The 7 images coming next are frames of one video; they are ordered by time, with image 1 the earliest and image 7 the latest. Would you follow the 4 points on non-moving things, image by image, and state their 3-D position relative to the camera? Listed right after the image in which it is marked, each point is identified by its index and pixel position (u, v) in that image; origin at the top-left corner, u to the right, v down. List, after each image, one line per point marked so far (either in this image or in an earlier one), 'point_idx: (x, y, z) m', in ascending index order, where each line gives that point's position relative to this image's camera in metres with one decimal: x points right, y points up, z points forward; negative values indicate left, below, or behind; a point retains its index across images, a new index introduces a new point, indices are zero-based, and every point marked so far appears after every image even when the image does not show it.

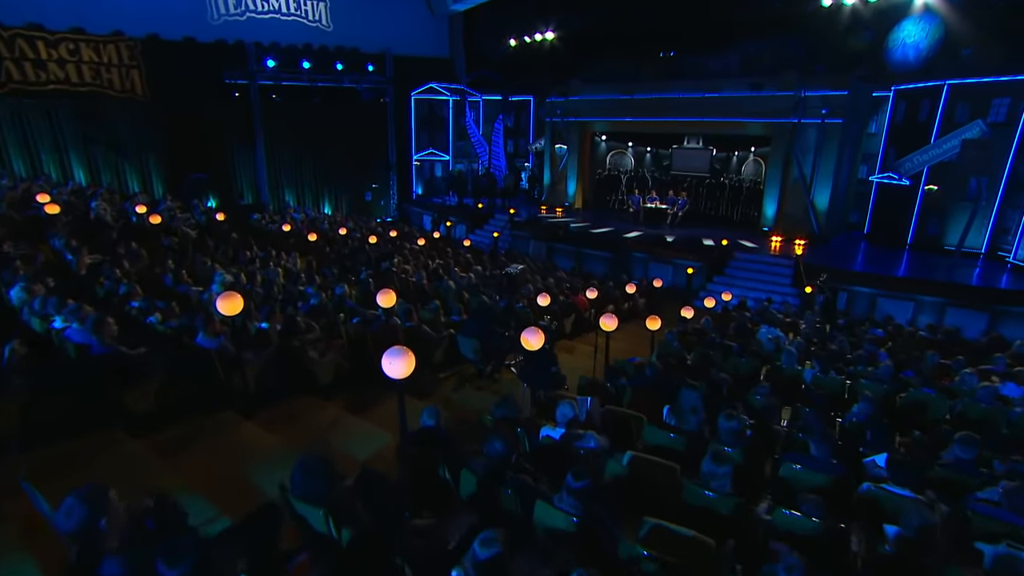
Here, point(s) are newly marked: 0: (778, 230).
0: (+8.4, +1.7, +19.6) m
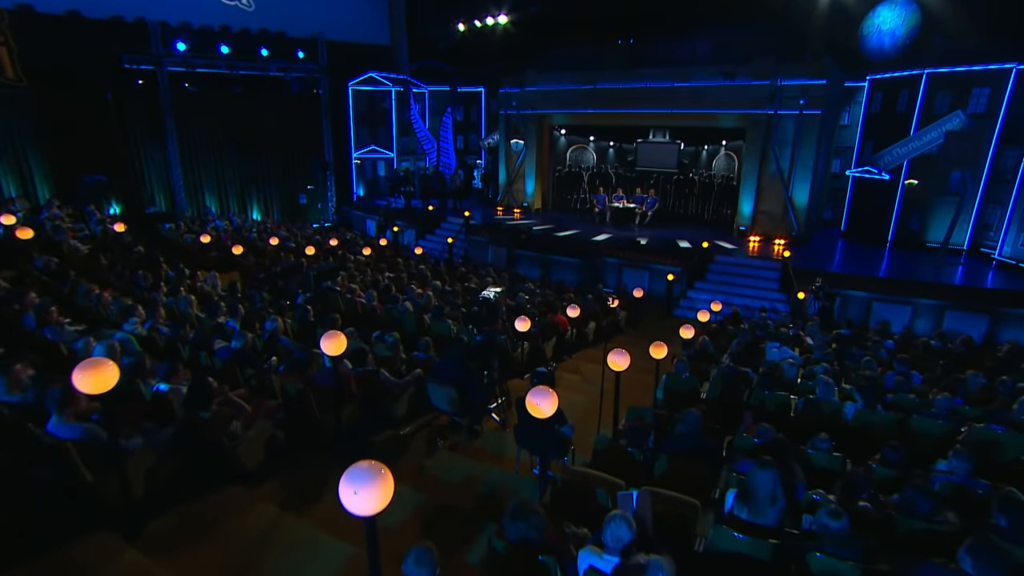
0: (+7.1, +1.6, +18.3) m
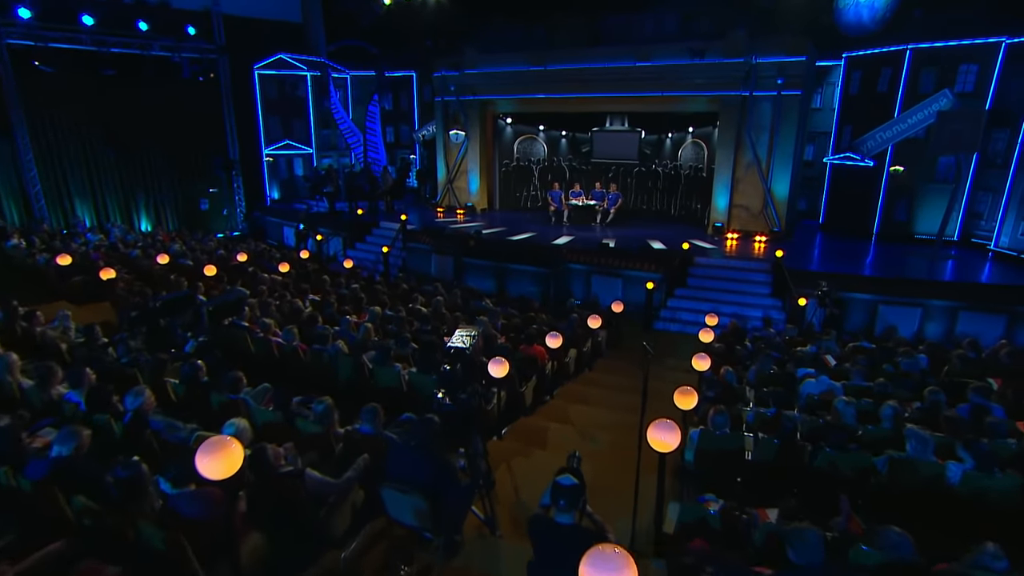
0: (+5.8, +1.6, +16.4) m
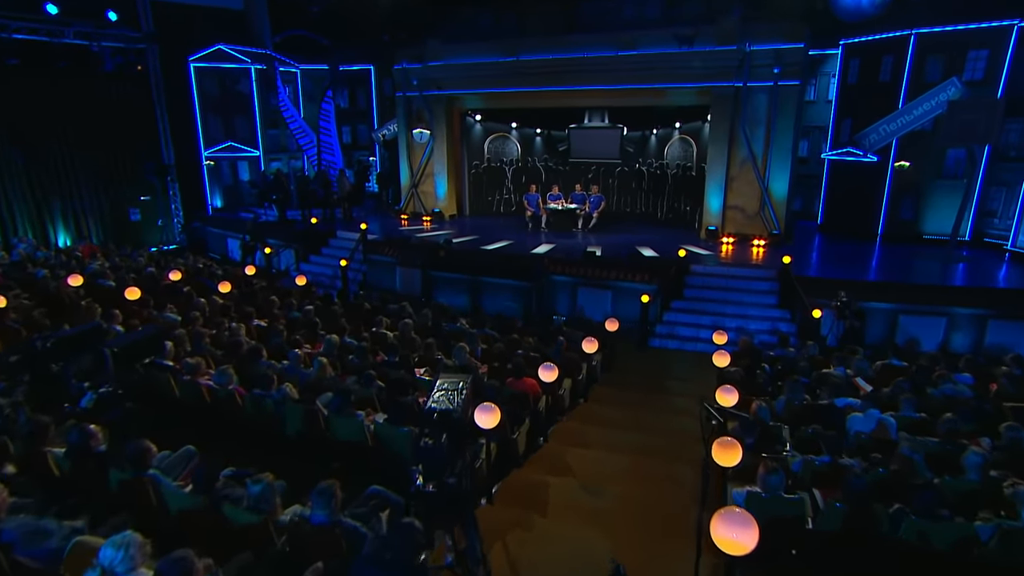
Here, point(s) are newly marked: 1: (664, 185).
0: (+5.1, +1.3, +15.1) m
1: (+4.1, +2.8, +17.1) m
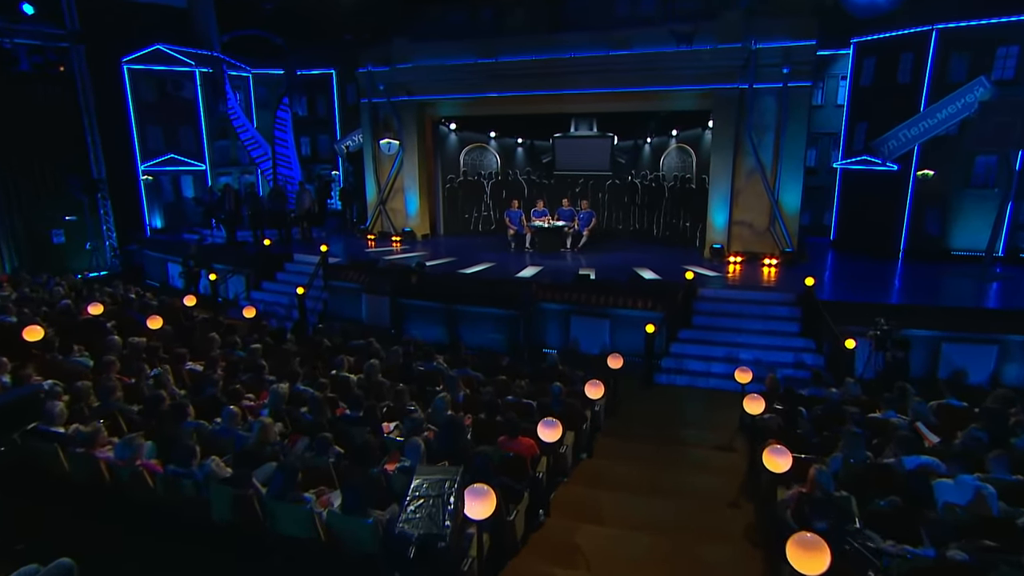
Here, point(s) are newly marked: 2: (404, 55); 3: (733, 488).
0: (+4.7, +0.8, +13.6) m
1: (+3.6, +2.2, +15.6) m
2: (-2.7, +5.6, +15.3) m
3: (+2.8, -2.5, +8.0) m
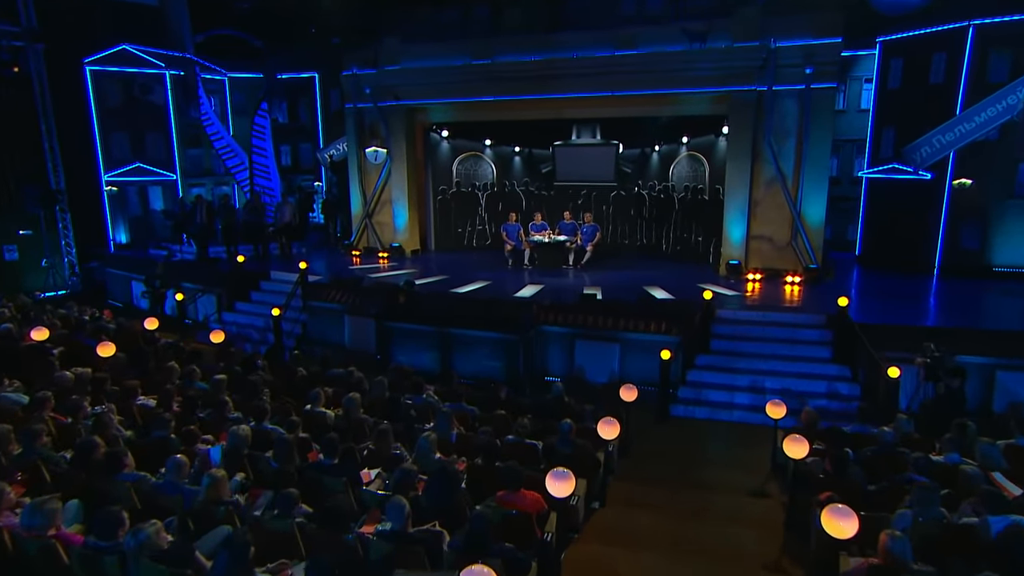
0: (+4.7, +0.4, +12.4) m
1: (+3.5, +1.7, +14.5) m
2: (-2.7, +5.2, +14.2) m
3: (+2.8, -2.8, +6.8) m
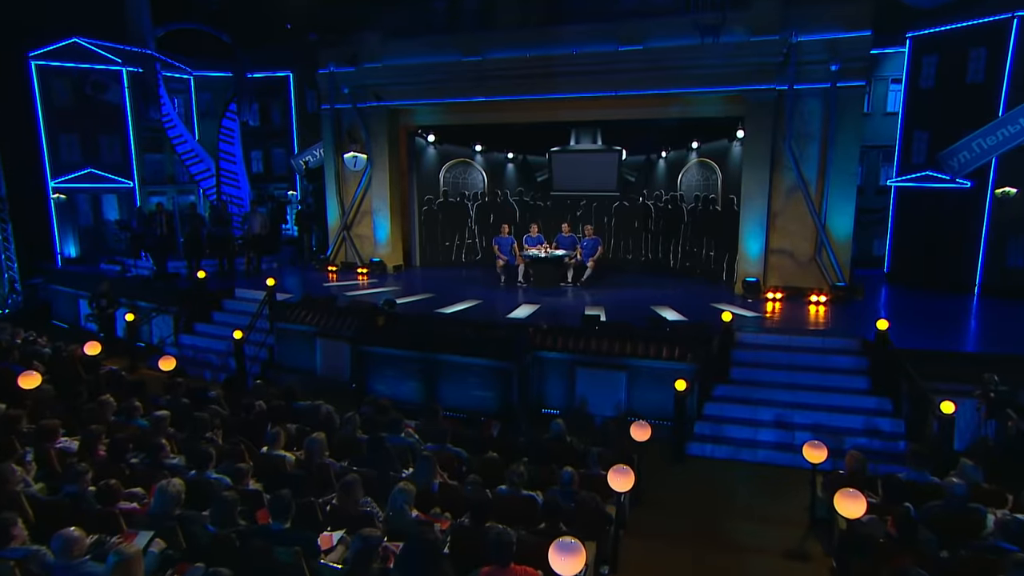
0: (+4.6, +0.1, +11.2) m
1: (+3.4, +1.3, +13.3) m
2: (-2.9, +4.8, +13.0) m
3: (+2.8, -3.0, +5.5) m
